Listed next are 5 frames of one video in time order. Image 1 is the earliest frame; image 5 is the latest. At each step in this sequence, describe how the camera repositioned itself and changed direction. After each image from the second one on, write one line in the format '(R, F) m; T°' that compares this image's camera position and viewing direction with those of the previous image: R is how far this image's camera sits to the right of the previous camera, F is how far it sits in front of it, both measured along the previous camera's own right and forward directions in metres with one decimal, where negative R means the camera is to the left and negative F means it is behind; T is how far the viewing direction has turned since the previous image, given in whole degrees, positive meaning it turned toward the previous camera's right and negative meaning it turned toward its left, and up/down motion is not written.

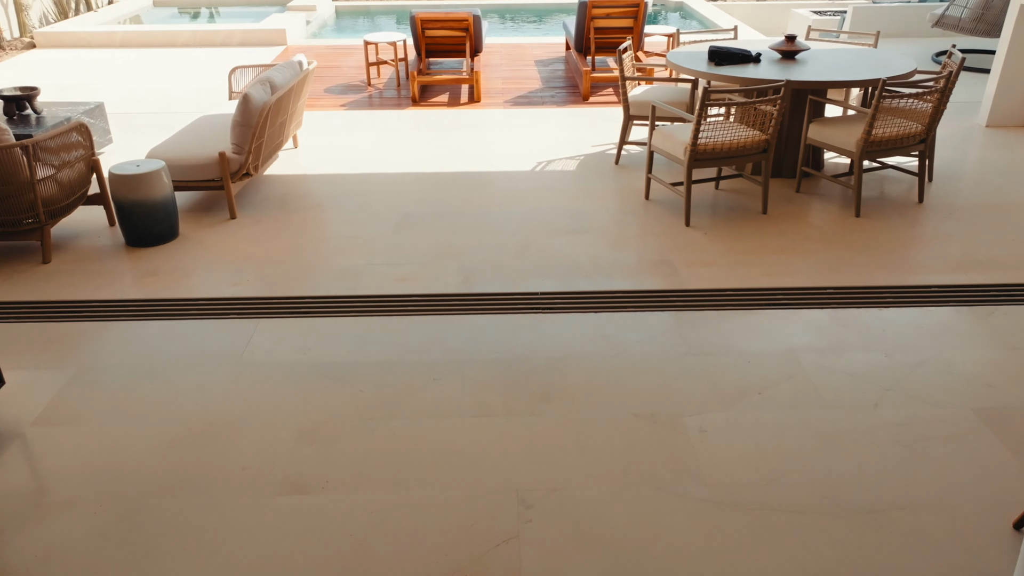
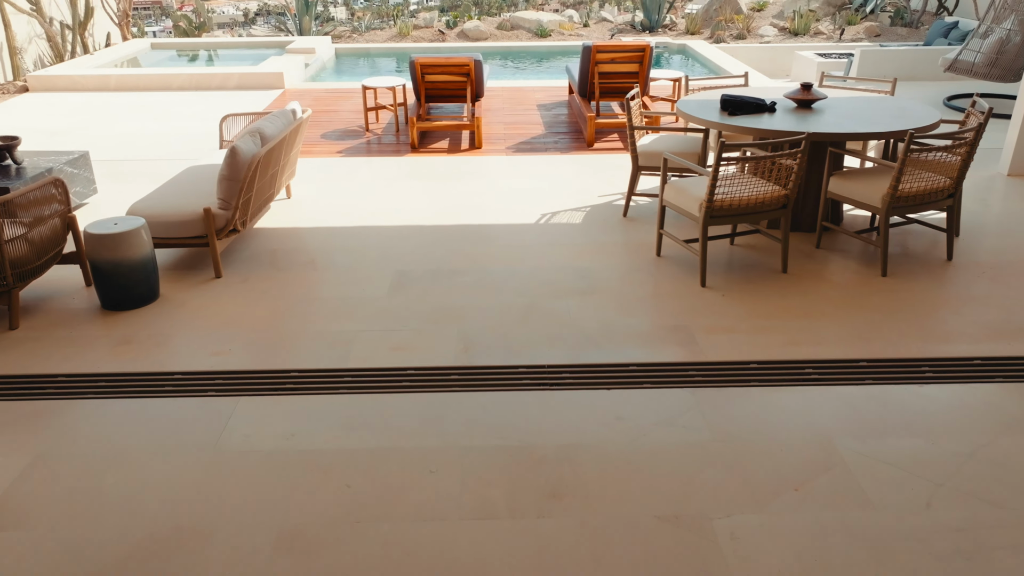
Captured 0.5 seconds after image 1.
(0.0, +0.2) m; 0°
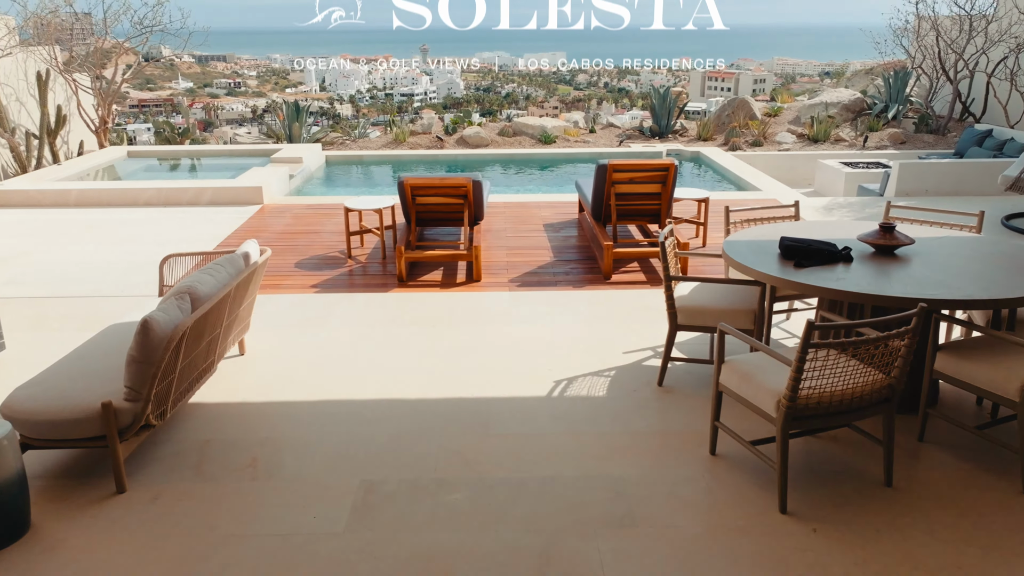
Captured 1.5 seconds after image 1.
(0.0, +0.9) m; 0°
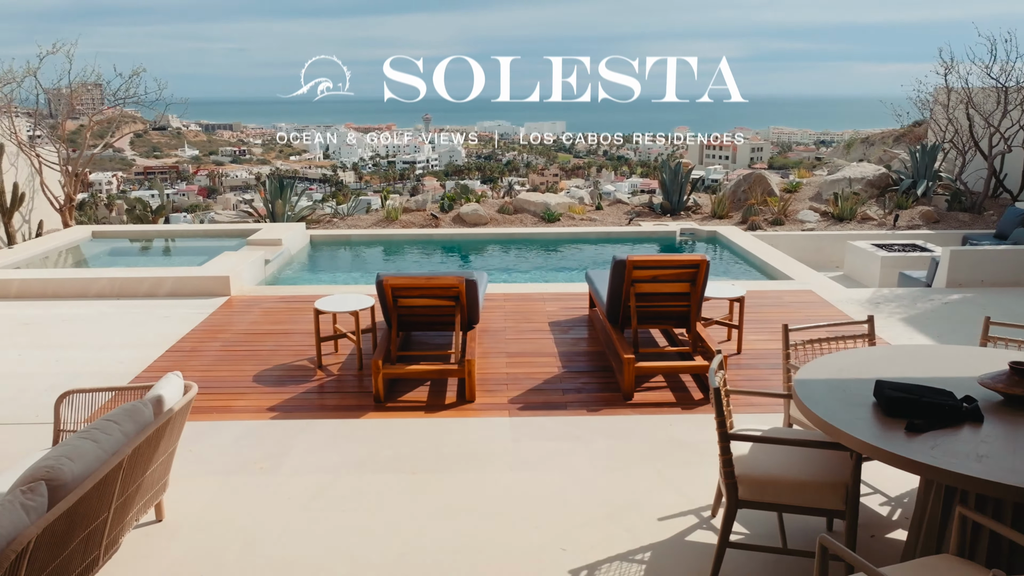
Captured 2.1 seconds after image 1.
(0.0, +0.9) m; 0°
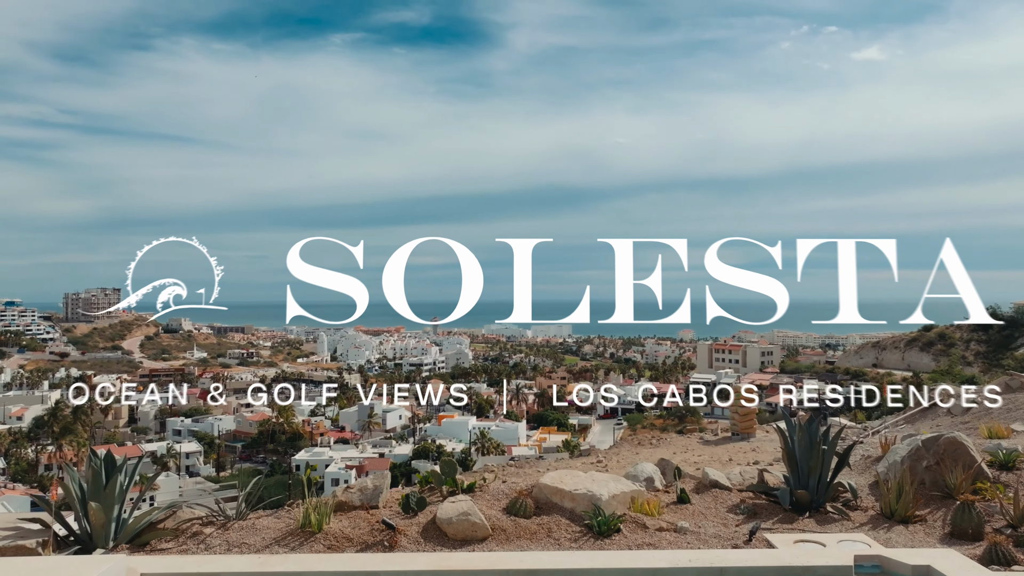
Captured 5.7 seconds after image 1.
(-0.1, +4.2) m; 0°
